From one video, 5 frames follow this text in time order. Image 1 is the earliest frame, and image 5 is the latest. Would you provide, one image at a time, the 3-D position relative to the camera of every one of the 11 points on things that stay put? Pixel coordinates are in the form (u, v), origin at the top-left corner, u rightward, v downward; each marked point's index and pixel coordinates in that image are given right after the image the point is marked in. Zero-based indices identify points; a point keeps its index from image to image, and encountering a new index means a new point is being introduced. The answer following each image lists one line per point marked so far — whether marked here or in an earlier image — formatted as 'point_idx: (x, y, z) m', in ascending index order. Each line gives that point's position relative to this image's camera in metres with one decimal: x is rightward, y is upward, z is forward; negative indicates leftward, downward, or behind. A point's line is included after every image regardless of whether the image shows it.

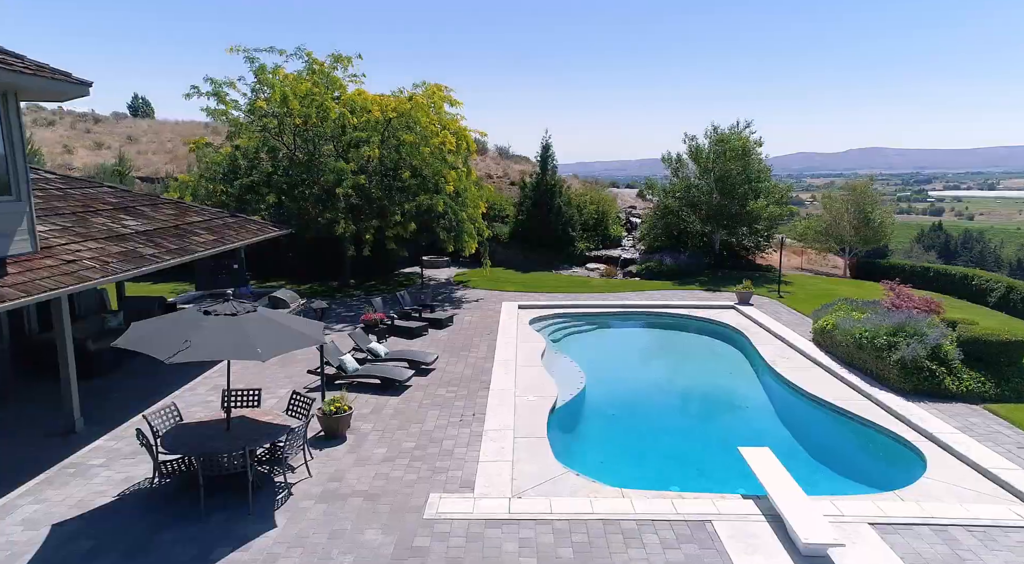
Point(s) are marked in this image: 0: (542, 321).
0: (+0.9, -1.1, +17.7) m
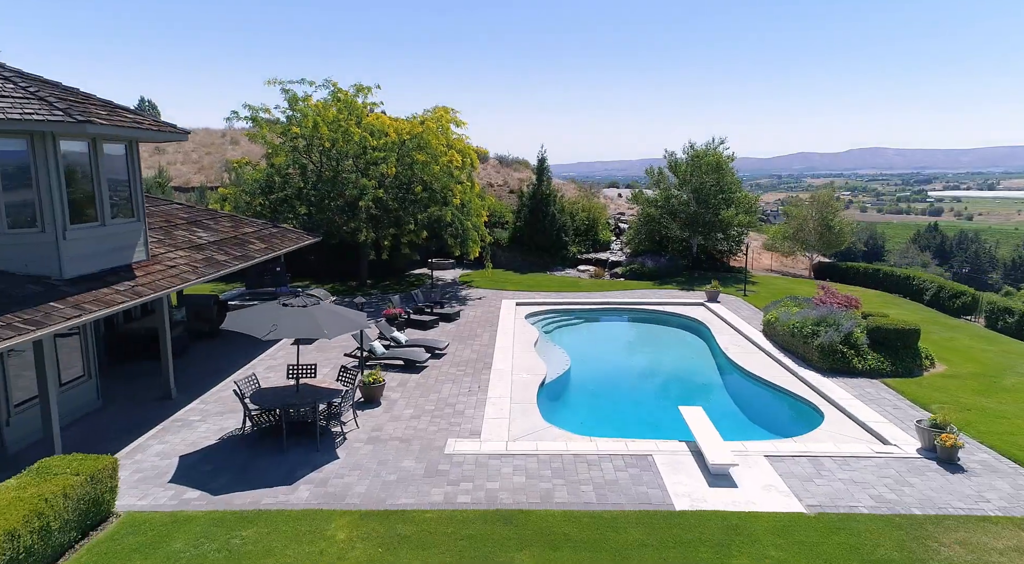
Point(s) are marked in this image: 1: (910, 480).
0: (+0.9, -1.2, +20.5) m
1: (+6.2, -3.1, +9.1) m
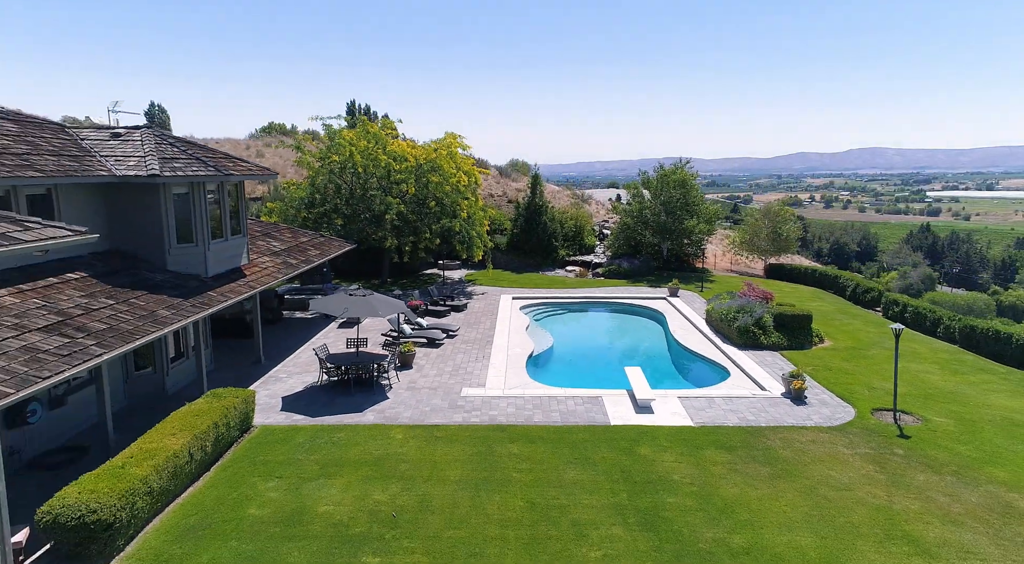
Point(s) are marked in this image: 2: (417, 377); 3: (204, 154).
0: (+0.7, -1.1, +25.3) m
1: (+6.1, -3.0, +13.8) m
2: (-2.6, -2.6, +16.2) m
3: (-7.8, +3.2, +14.7) m
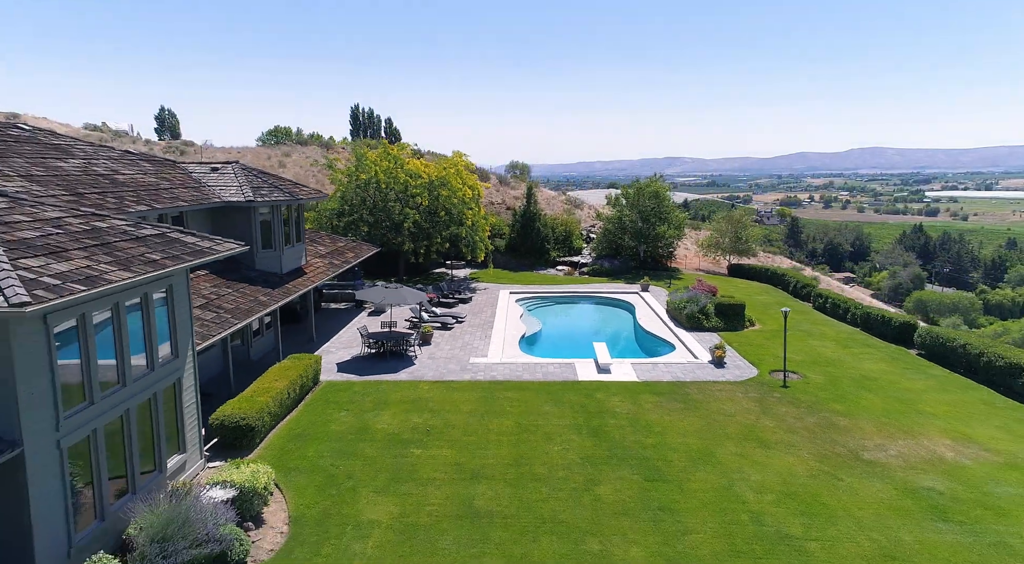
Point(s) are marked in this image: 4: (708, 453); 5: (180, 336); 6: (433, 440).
0: (+0.6, -0.9, +30.2) m
1: (+5.9, -2.8, +18.8) m
2: (-2.8, -2.5, +21.2) m
3: (-7.9, +3.3, +19.7) m
4: (+4.4, -3.8, +13.1) m
5: (-6.7, -1.1, +11.8) m
6: (-1.9, -3.8, +14.0) m
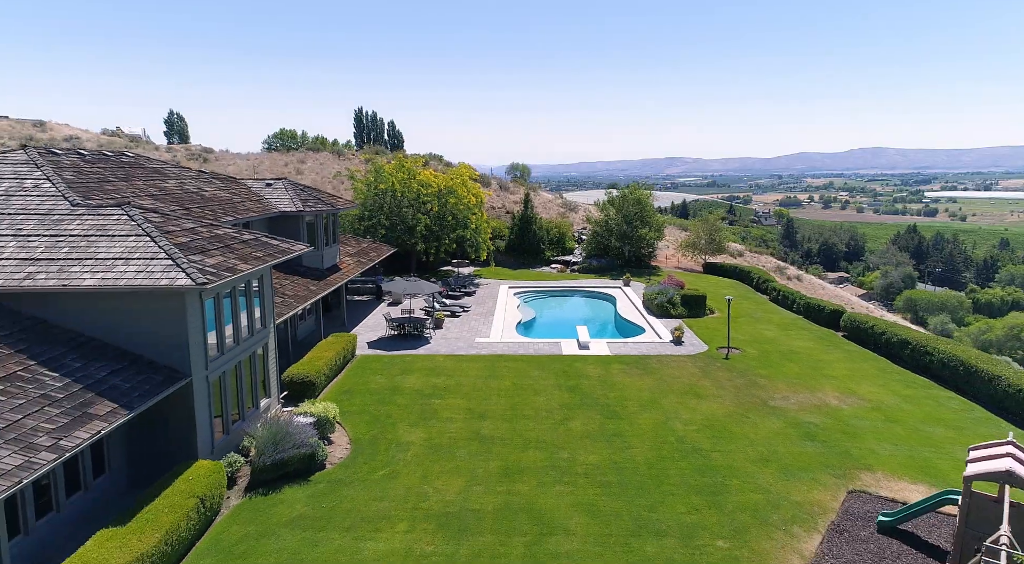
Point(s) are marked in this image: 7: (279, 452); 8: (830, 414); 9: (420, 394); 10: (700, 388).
0: (+0.5, -0.7, +34.6) m
1: (+5.8, -2.6, +23.2) m
2: (-2.9, -2.3, +25.6) m
3: (-8.0, +3.6, +24.1) m
4: (+4.3, -3.6, +17.5) m
5: (-6.8, -0.9, +16.2) m
6: (-2.0, -3.6, +18.4) m
7: (-5.3, -3.9, +13.3) m
8: (+9.0, -3.7, +16.4) m
9: (-2.9, -3.6, +18.4) m
10: (+6.0, -3.4, +18.5) m
